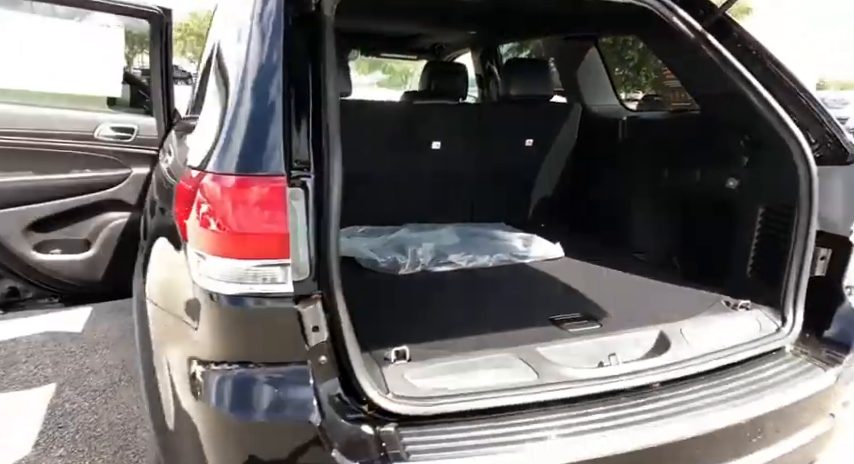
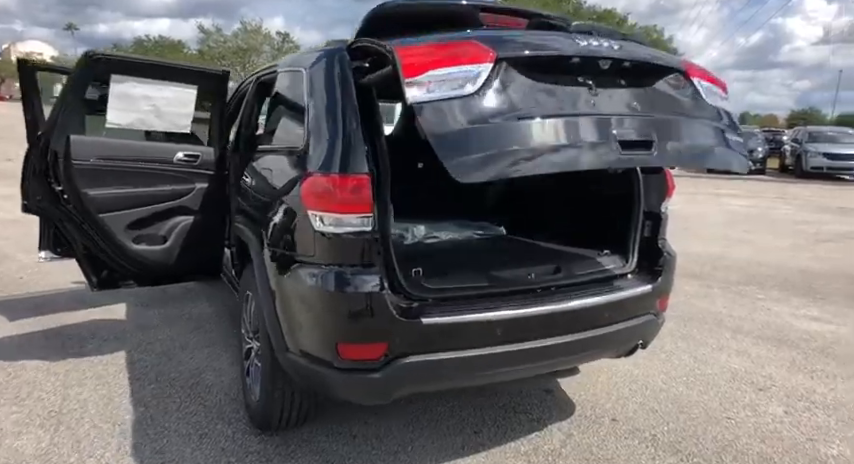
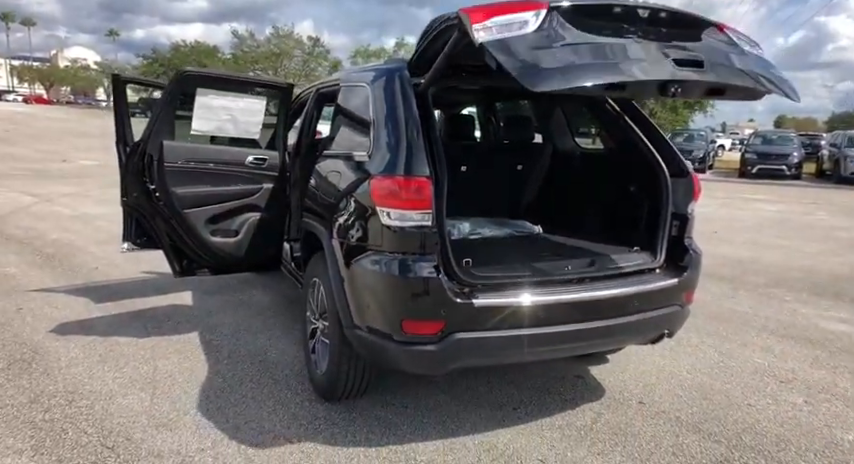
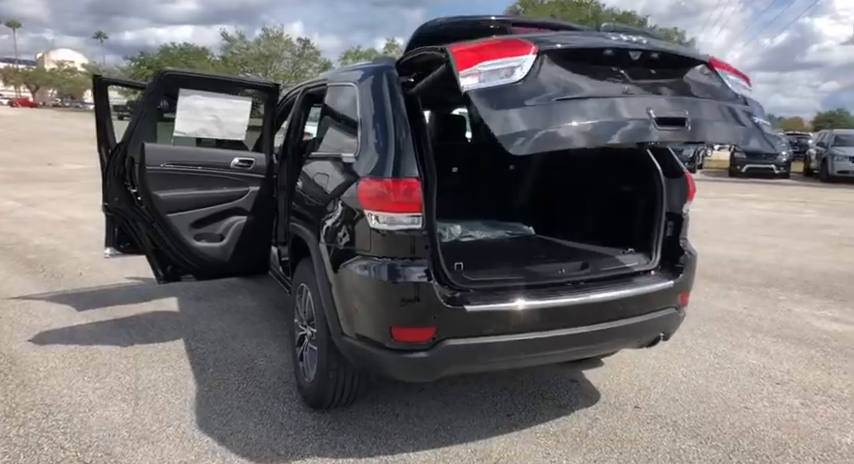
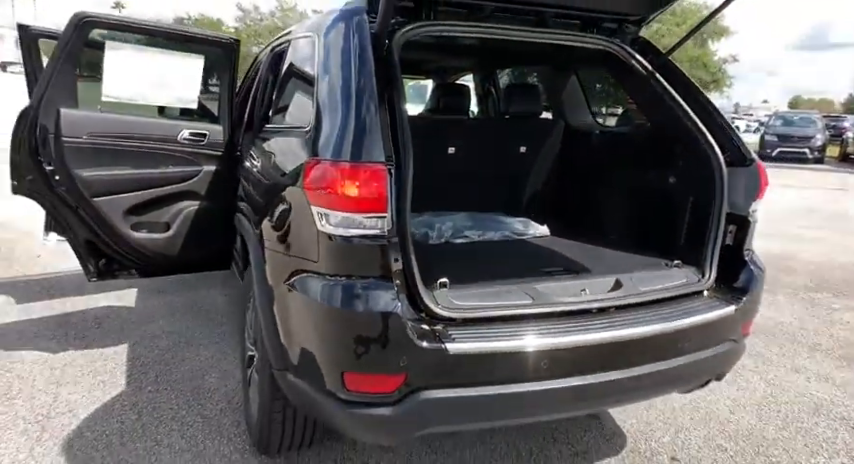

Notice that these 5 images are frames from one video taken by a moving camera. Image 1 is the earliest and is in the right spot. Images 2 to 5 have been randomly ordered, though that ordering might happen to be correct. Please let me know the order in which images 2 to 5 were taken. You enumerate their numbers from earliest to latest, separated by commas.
5, 3, 4, 2
